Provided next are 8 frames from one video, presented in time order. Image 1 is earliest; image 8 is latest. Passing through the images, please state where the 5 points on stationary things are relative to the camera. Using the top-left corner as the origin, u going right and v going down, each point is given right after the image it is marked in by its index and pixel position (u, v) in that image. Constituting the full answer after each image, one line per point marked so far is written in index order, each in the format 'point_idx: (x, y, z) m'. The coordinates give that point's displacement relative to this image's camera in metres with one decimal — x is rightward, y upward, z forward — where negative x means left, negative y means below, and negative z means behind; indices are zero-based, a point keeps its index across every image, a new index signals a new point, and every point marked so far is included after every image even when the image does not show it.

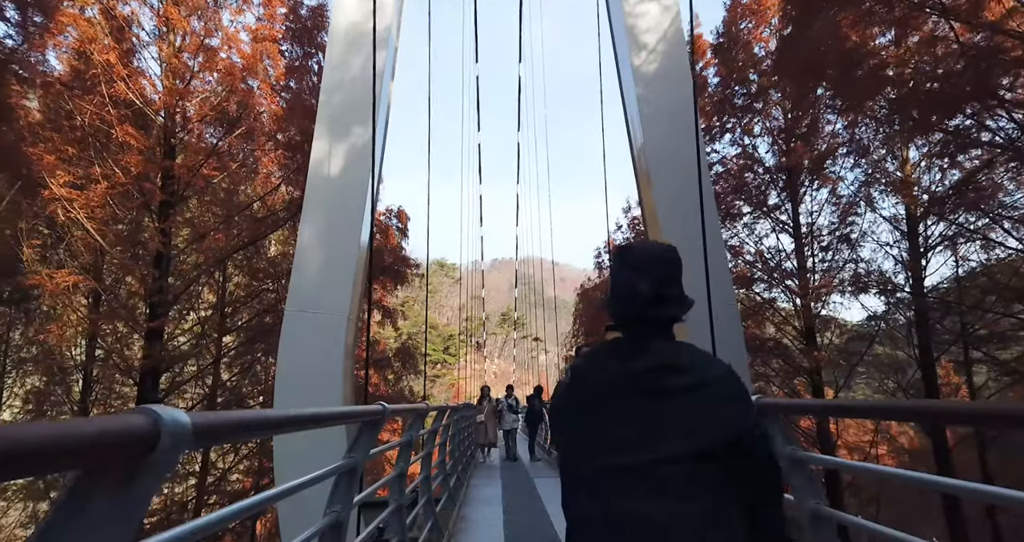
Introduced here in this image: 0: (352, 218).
0: (-1.6, +0.5, +5.7) m
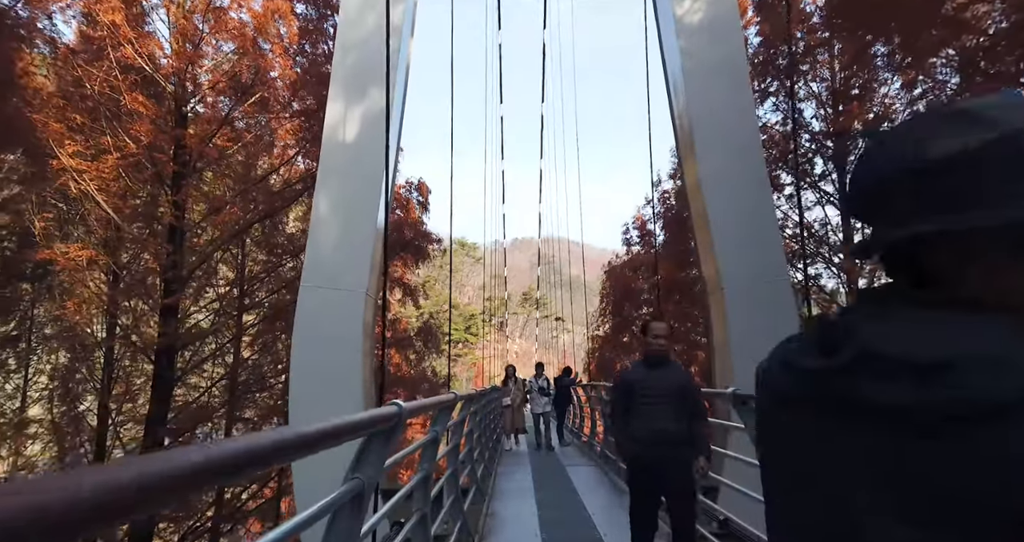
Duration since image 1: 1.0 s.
0: (-1.3, +0.8, +5.3) m
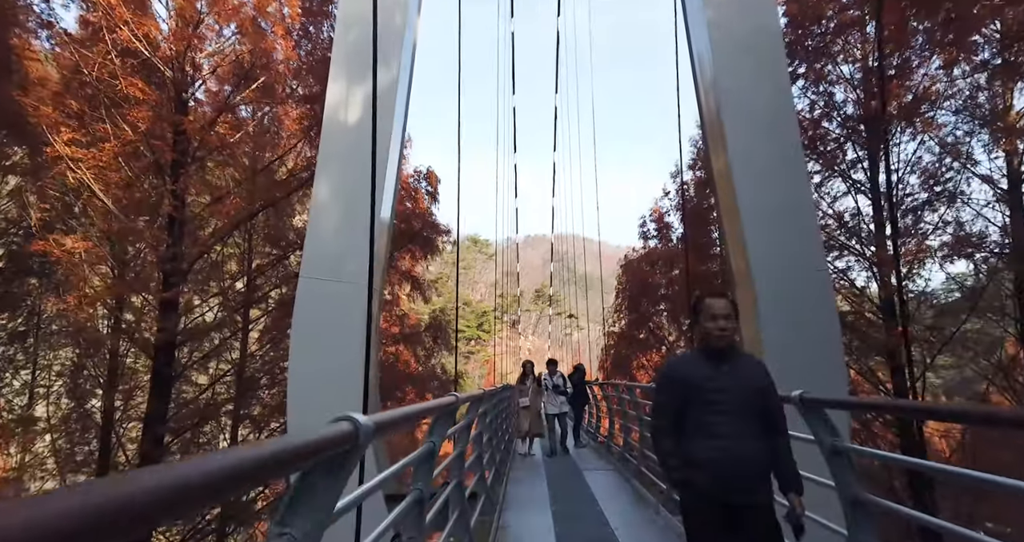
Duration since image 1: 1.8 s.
0: (-1.2, +0.9, +5.0) m
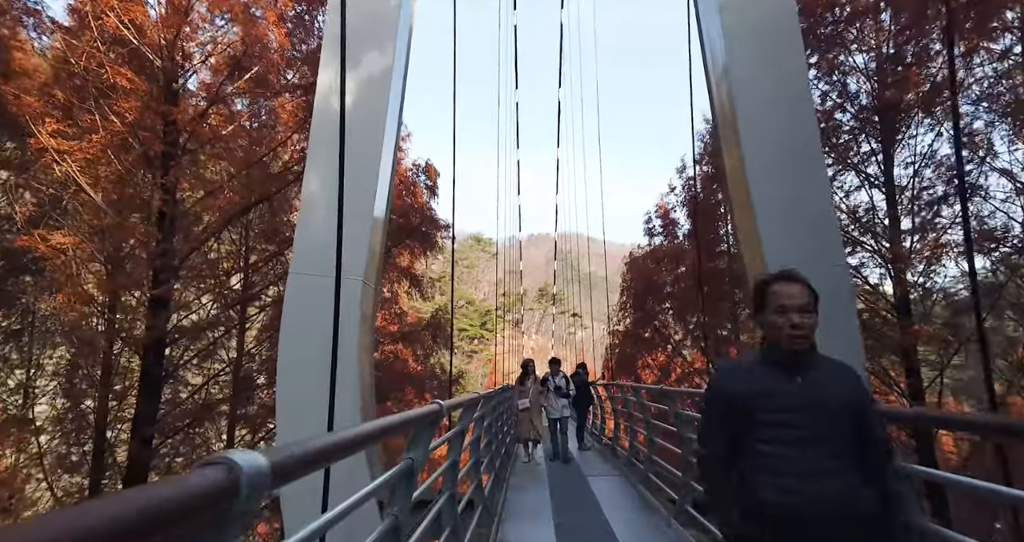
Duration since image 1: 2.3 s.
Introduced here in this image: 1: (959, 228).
0: (-1.2, +0.9, +4.7) m
1: (+5.7, +0.5, +7.0) m
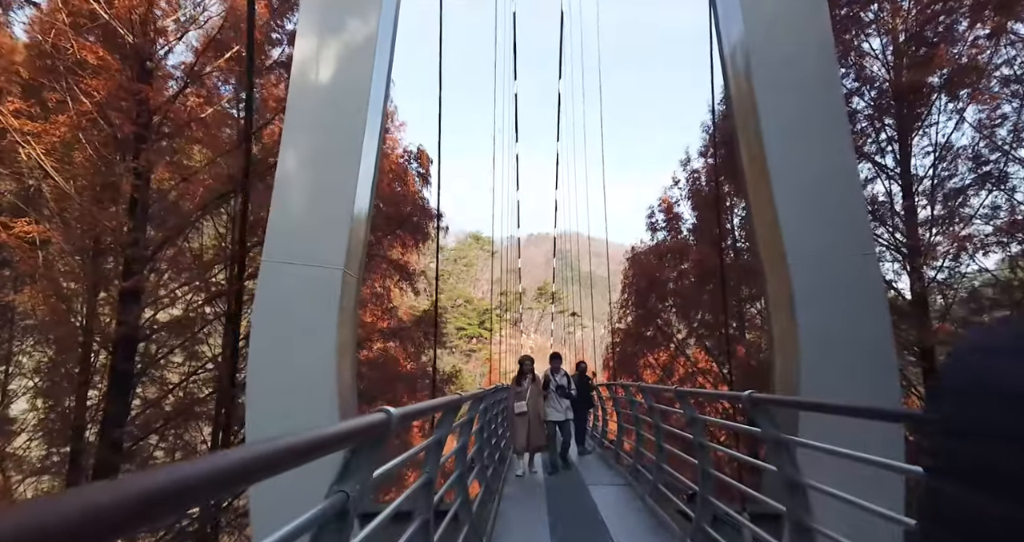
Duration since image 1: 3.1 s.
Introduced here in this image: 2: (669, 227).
0: (-1.2, +1.0, +4.3) m
1: (+5.7, +0.6, +6.6) m
2: (+3.2, +0.9, +11.2) m
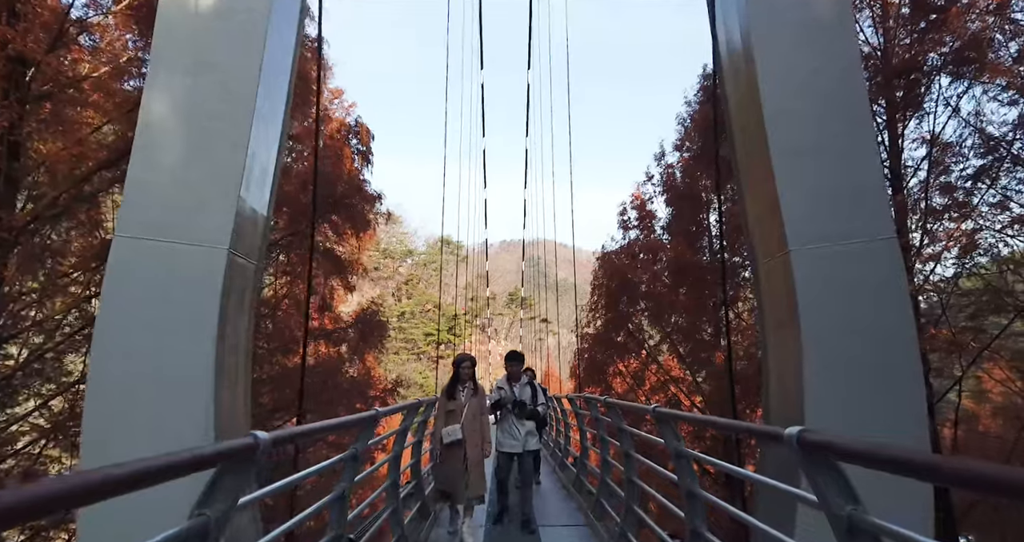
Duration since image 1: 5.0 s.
0: (-1.6, +1.1, +3.3) m
1: (+5.2, +0.6, +6.0) m
2: (+2.5, +0.9, +10.4) m
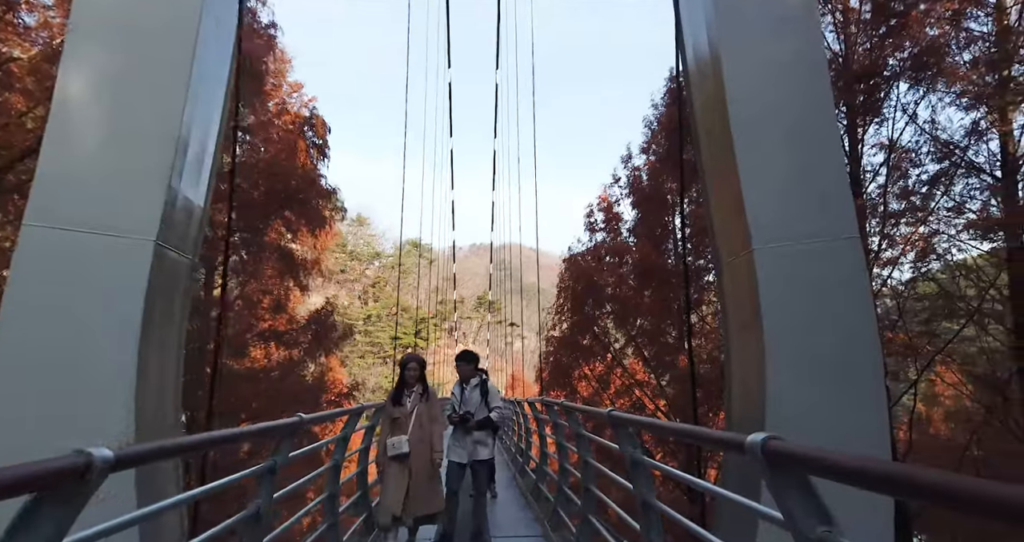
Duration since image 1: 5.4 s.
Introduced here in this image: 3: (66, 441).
0: (-1.9, +1.2, +3.1) m
1: (+4.8, +0.6, +6.1) m
2: (+1.8, +0.8, +10.4) m
3: (-2.2, -0.8, +2.7) m
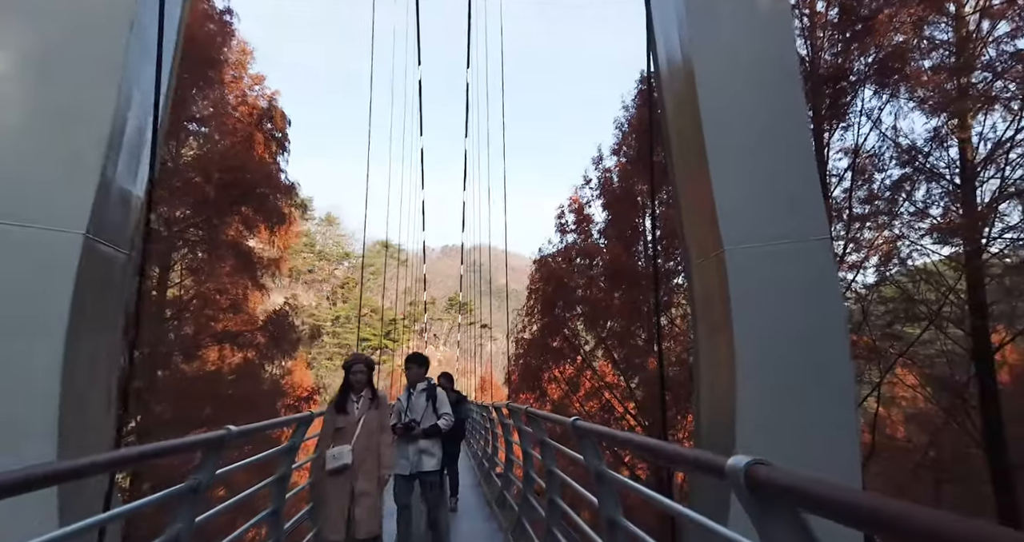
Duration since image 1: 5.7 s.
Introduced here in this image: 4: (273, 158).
0: (-2.1, +1.2, +2.8) m
1: (+4.4, +0.5, +6.2) m
2: (+1.2, +0.8, +10.3) m
3: (-2.4, -0.8, +2.4) m
4: (-3.0, +1.3, +7.5) m
